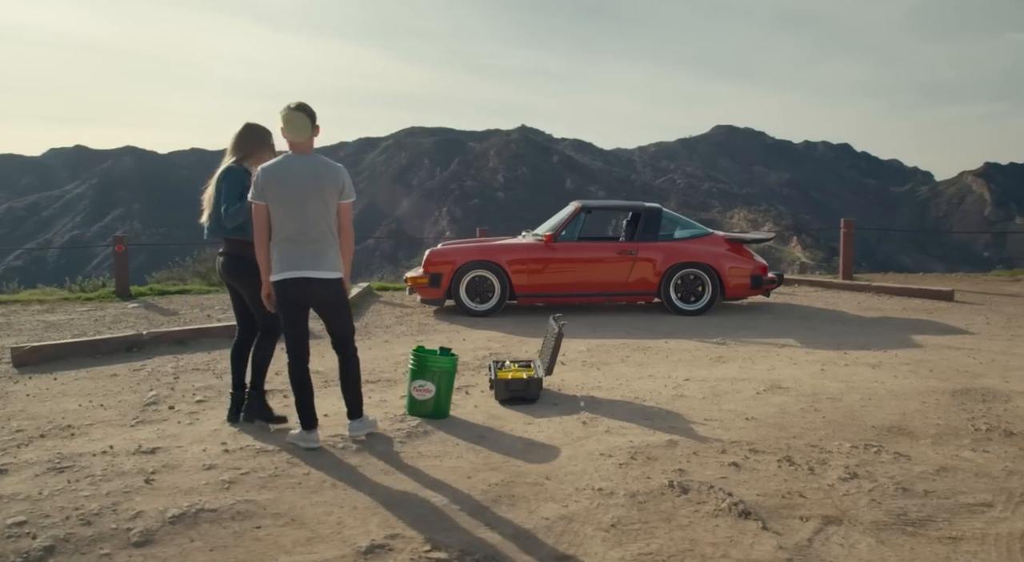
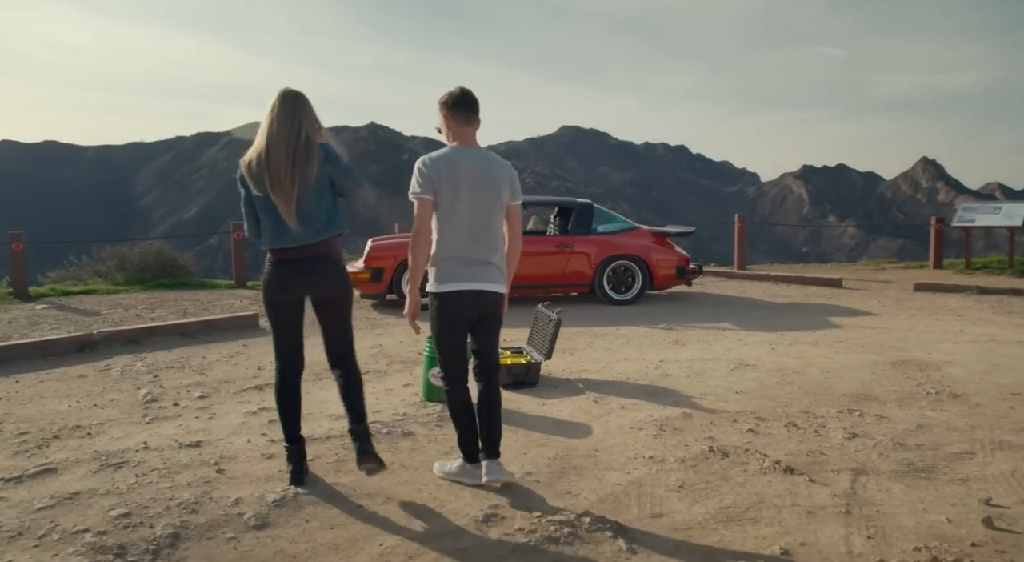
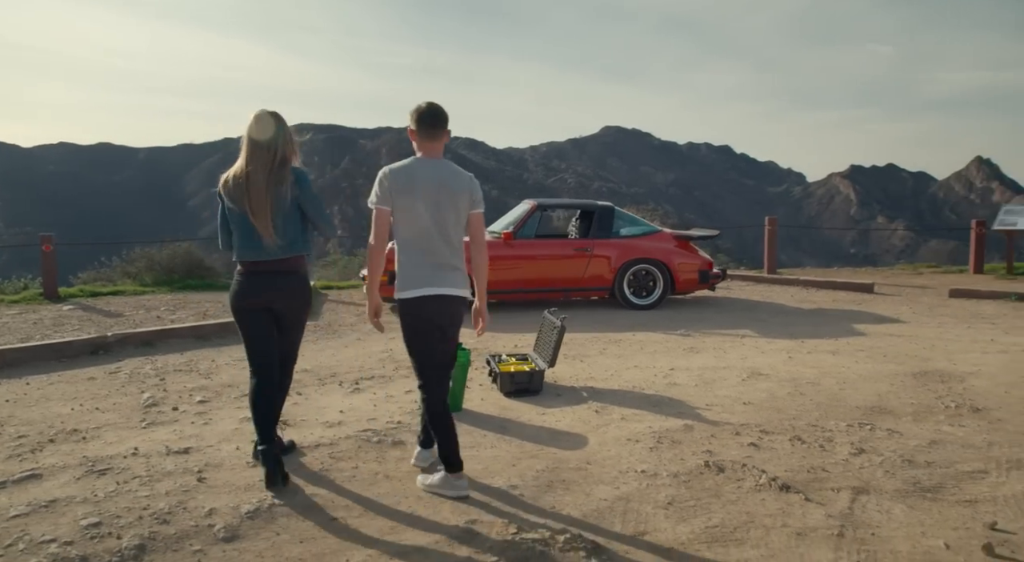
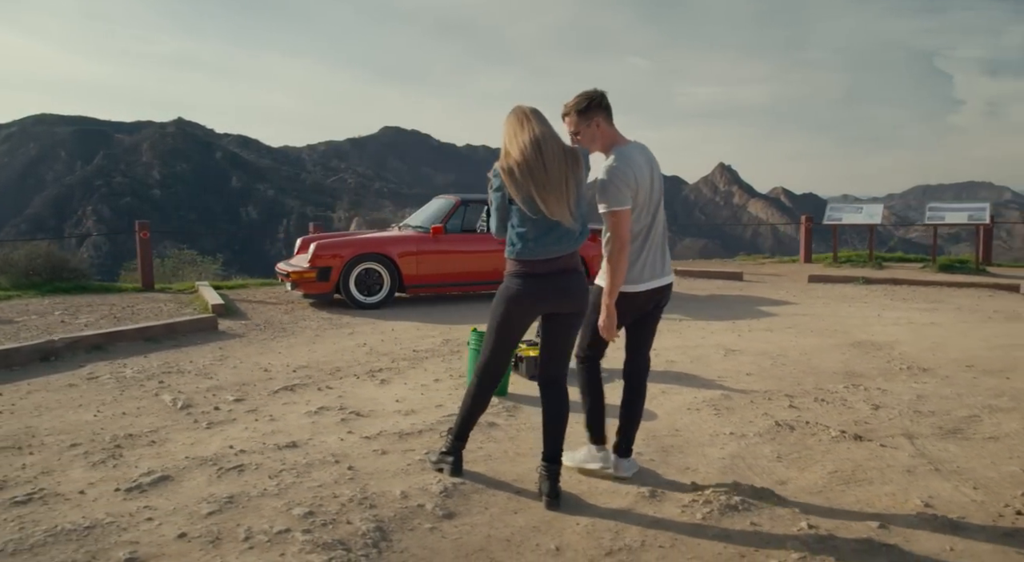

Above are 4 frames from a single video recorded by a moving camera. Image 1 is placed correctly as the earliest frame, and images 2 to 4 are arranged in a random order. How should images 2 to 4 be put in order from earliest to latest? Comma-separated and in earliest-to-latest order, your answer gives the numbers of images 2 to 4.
3, 2, 4
